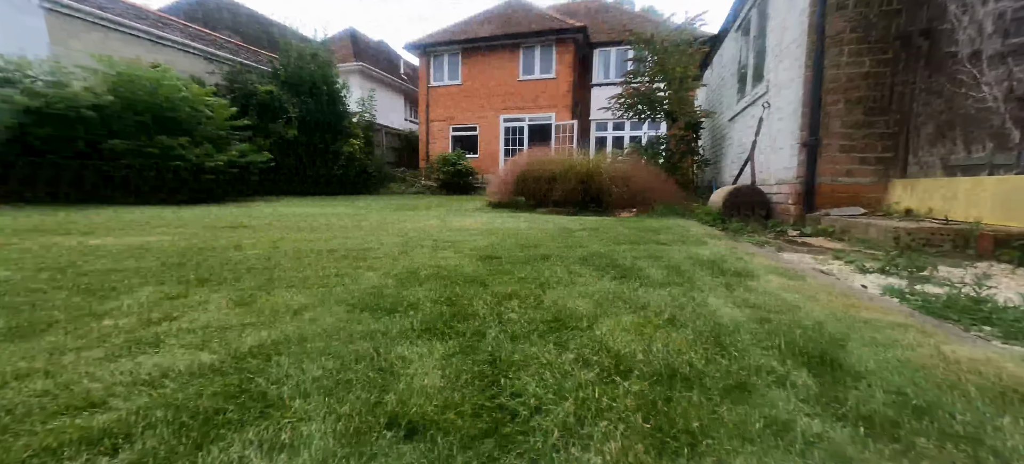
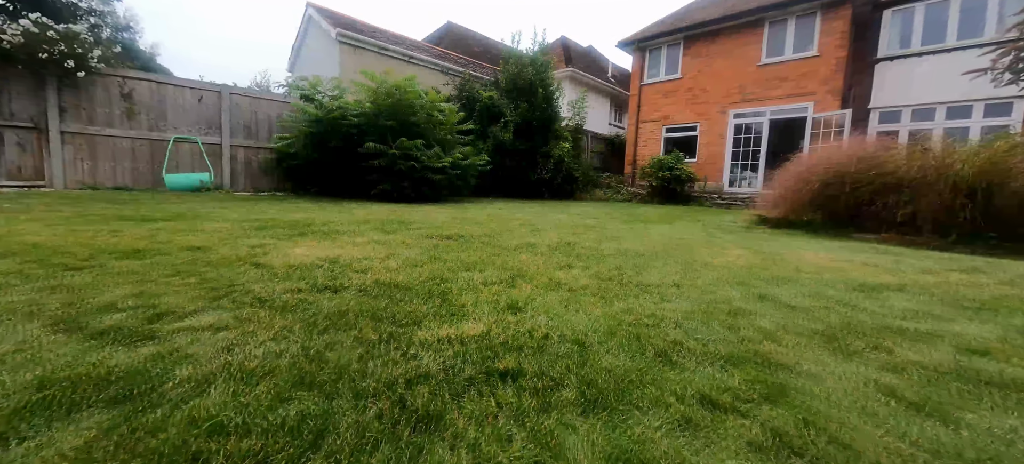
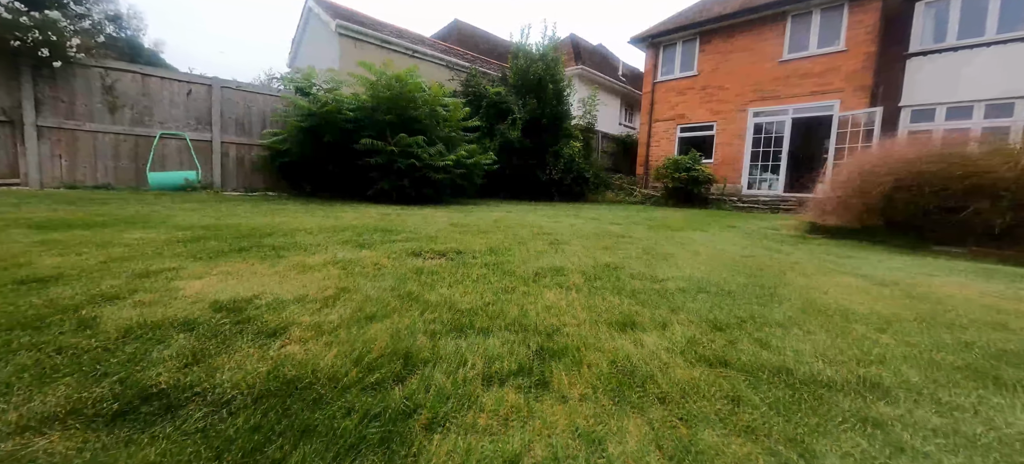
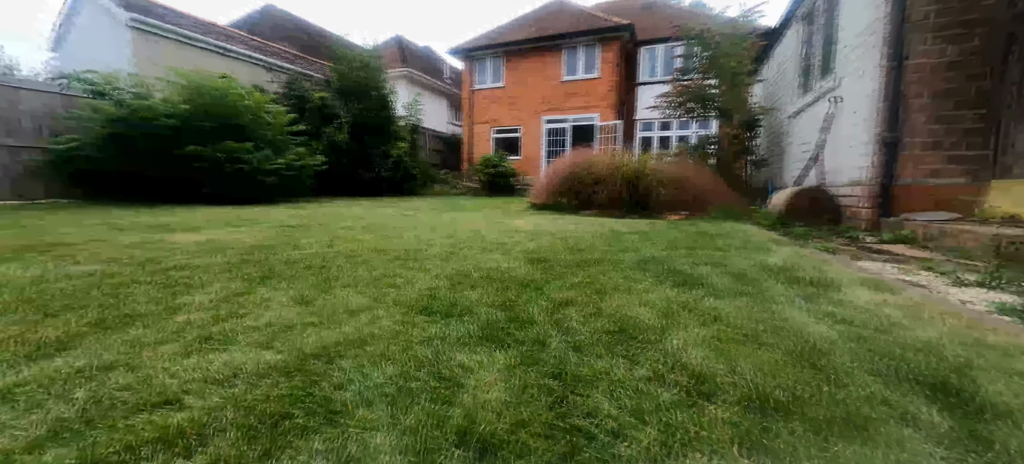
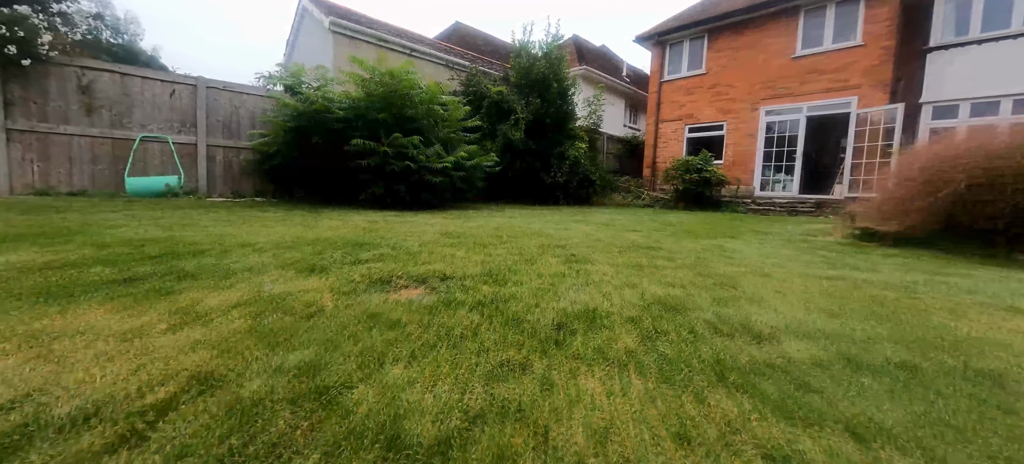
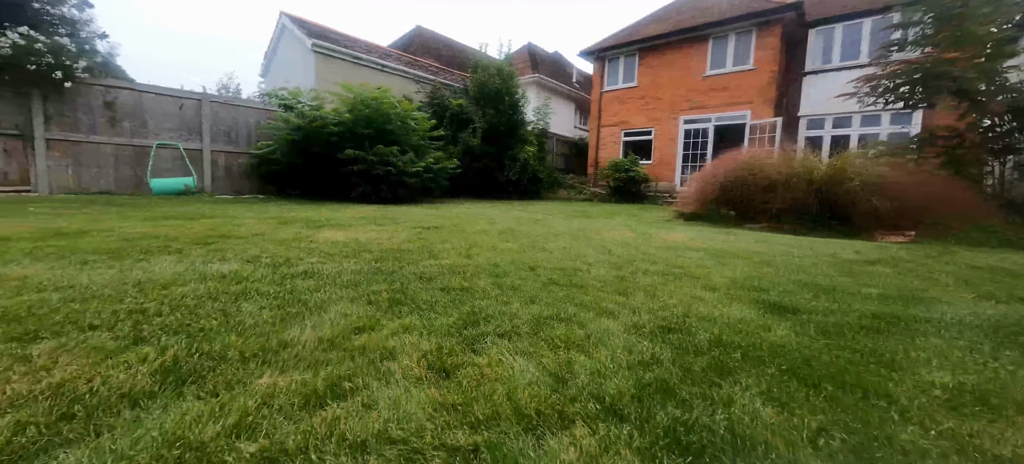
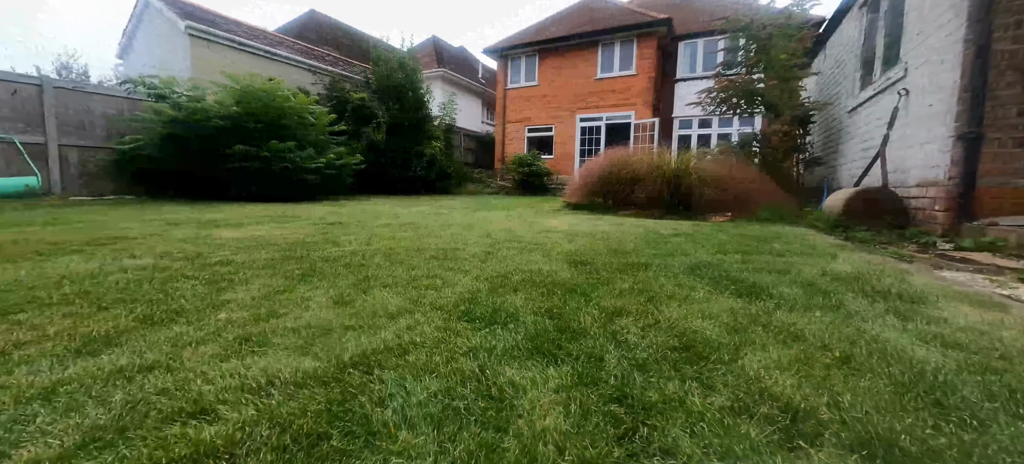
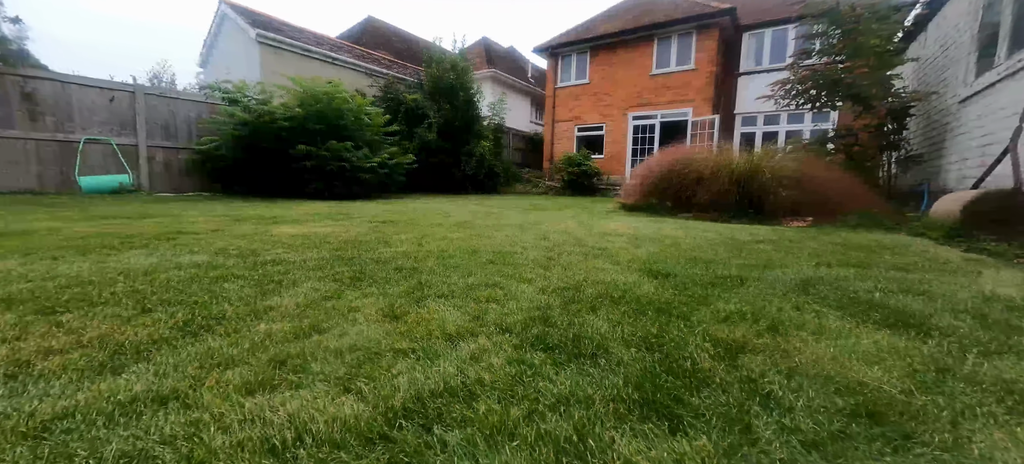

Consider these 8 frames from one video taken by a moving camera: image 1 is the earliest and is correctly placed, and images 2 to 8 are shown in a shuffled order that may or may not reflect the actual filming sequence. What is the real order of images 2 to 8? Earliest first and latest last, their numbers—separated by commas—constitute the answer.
4, 7, 8, 6, 2, 3, 5
